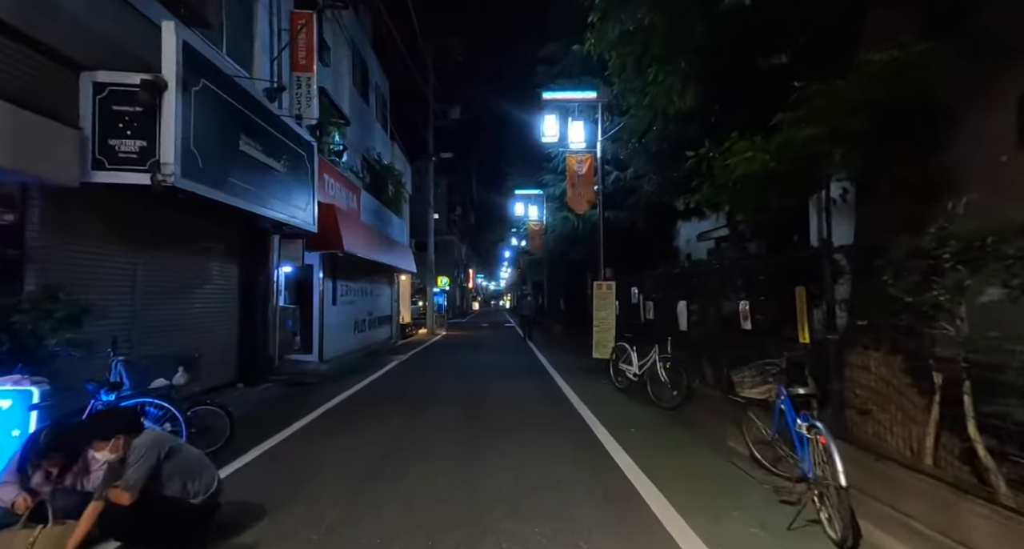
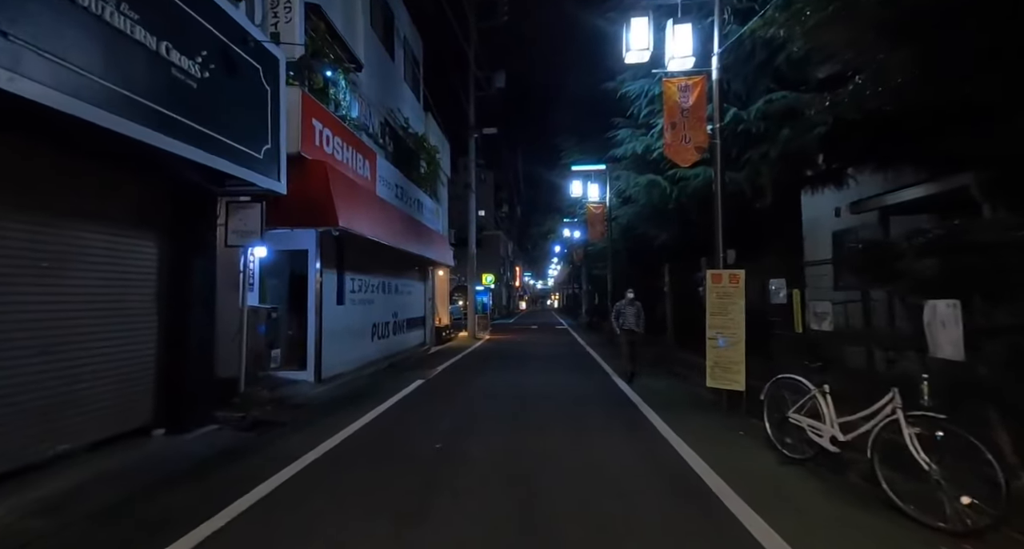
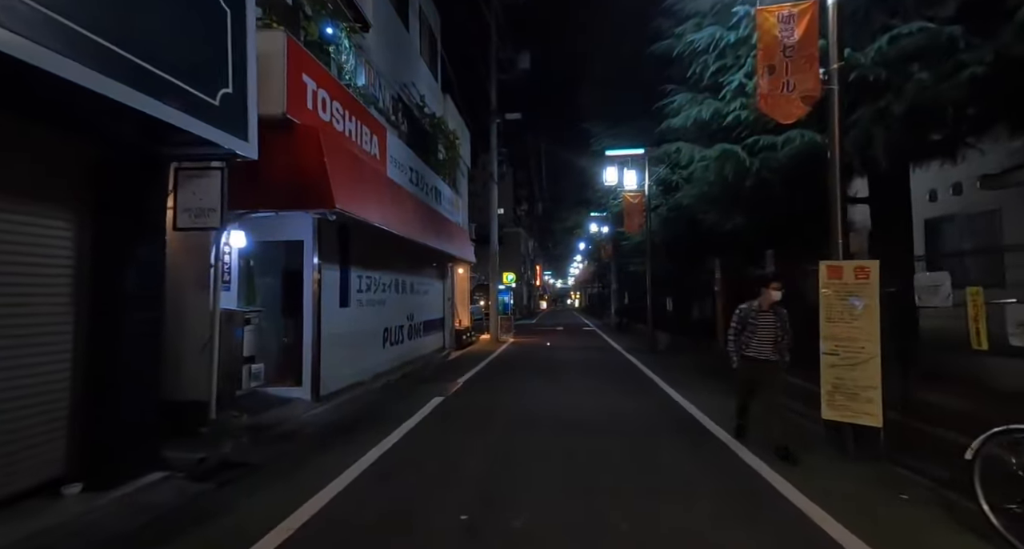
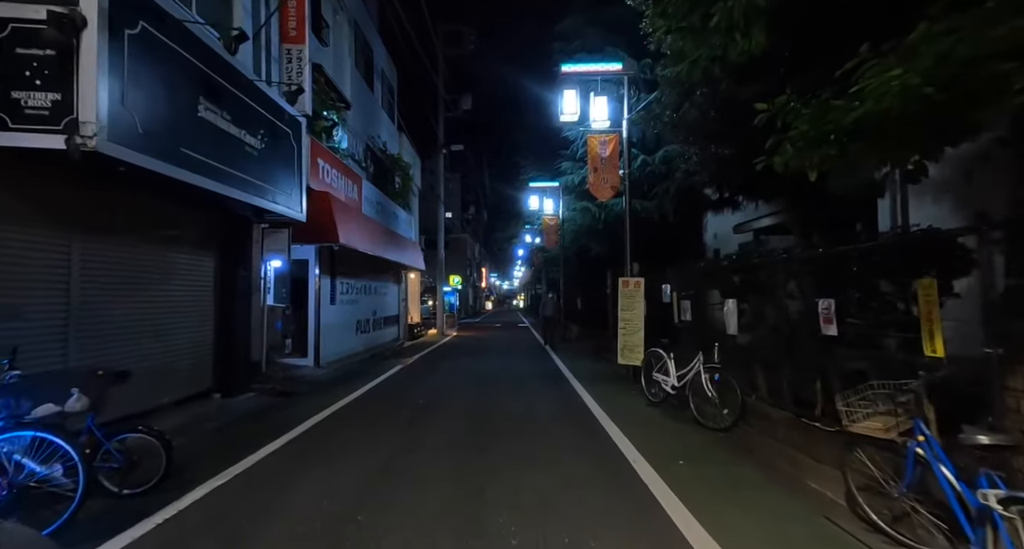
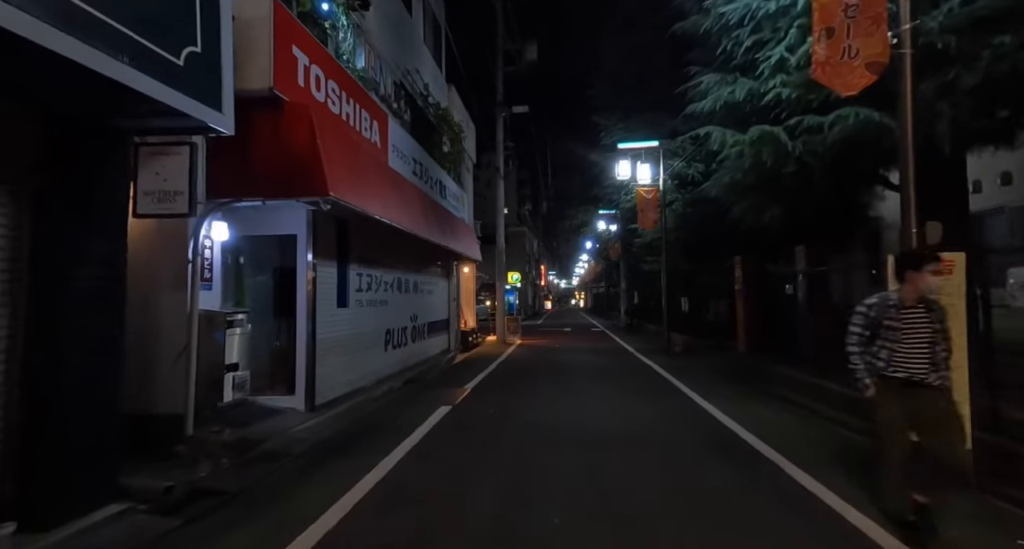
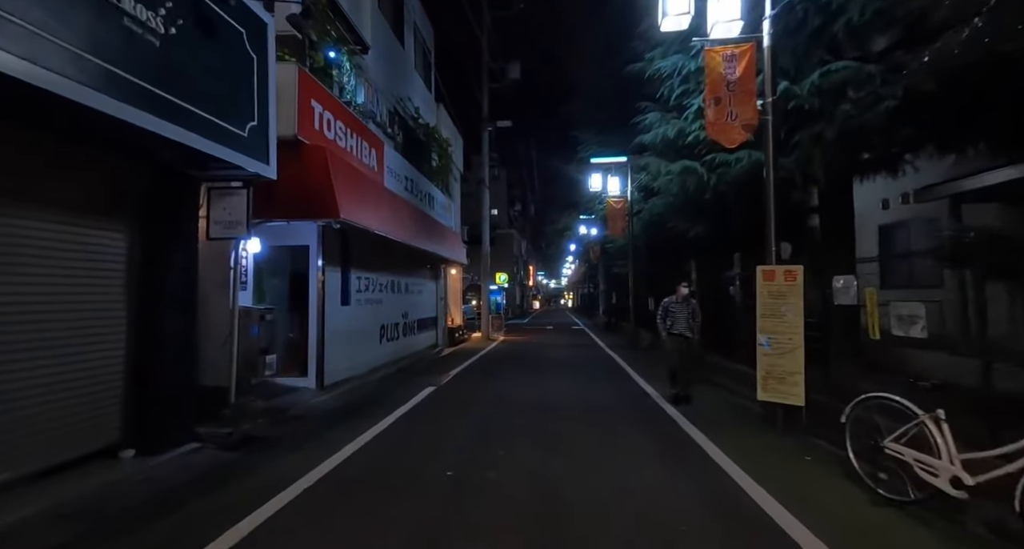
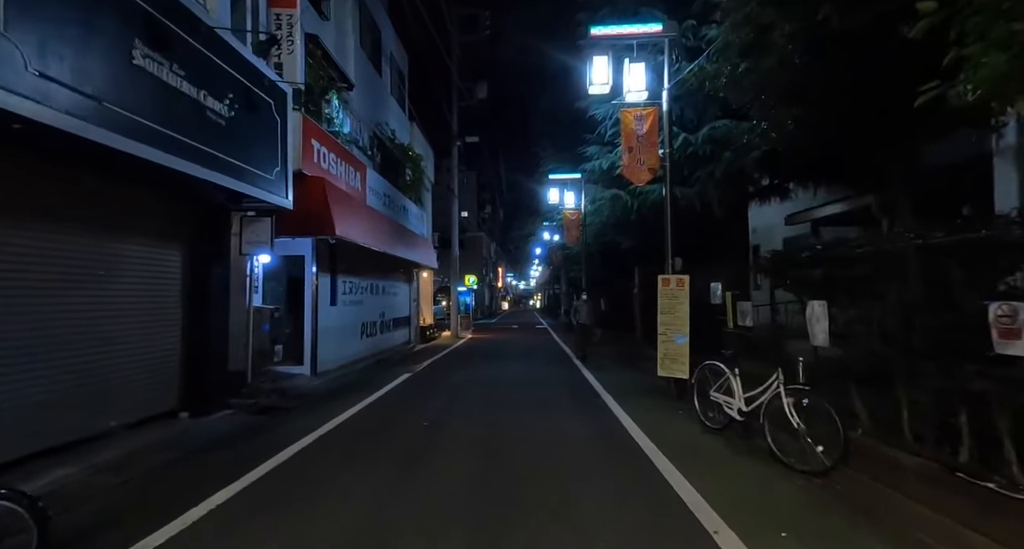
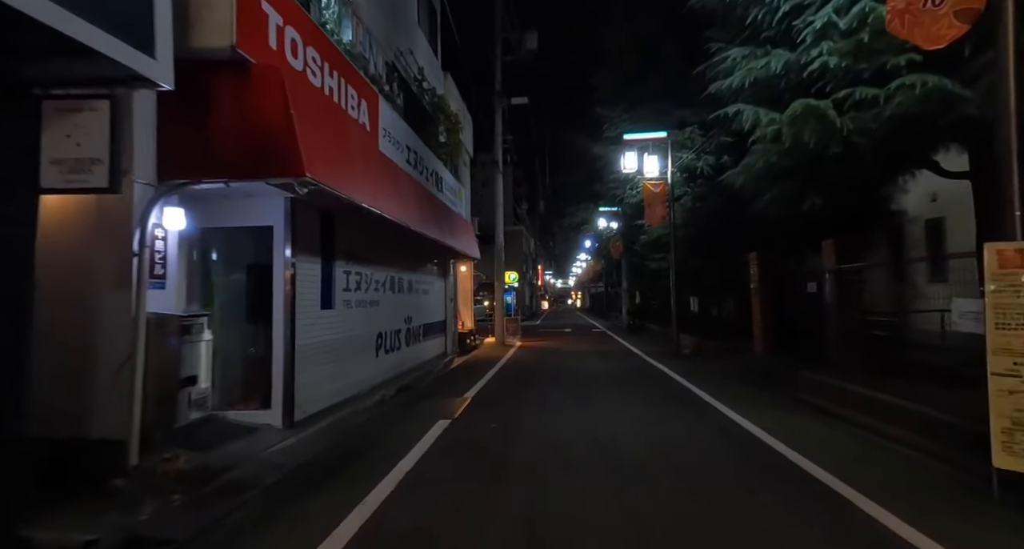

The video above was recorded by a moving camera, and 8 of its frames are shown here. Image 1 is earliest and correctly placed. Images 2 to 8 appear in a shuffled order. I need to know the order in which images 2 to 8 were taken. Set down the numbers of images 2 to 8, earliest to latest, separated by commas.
4, 7, 2, 6, 3, 5, 8
